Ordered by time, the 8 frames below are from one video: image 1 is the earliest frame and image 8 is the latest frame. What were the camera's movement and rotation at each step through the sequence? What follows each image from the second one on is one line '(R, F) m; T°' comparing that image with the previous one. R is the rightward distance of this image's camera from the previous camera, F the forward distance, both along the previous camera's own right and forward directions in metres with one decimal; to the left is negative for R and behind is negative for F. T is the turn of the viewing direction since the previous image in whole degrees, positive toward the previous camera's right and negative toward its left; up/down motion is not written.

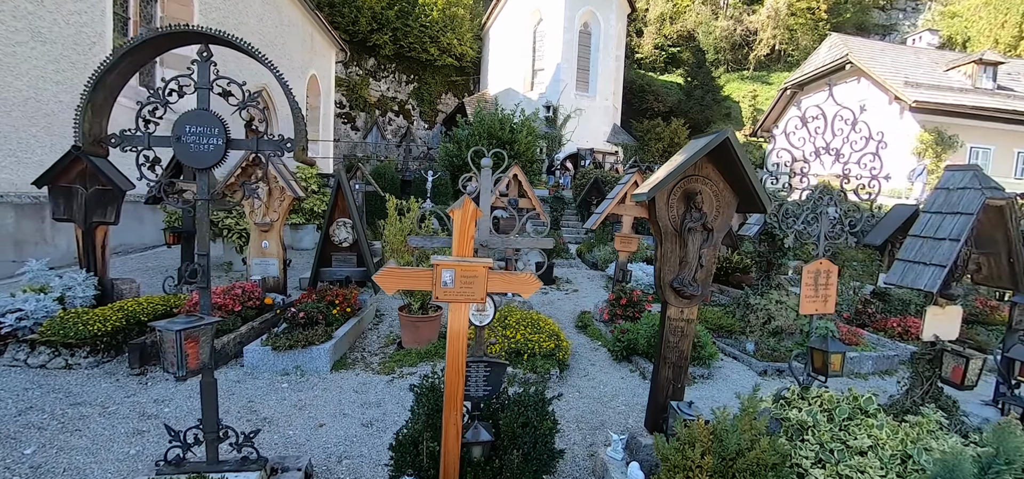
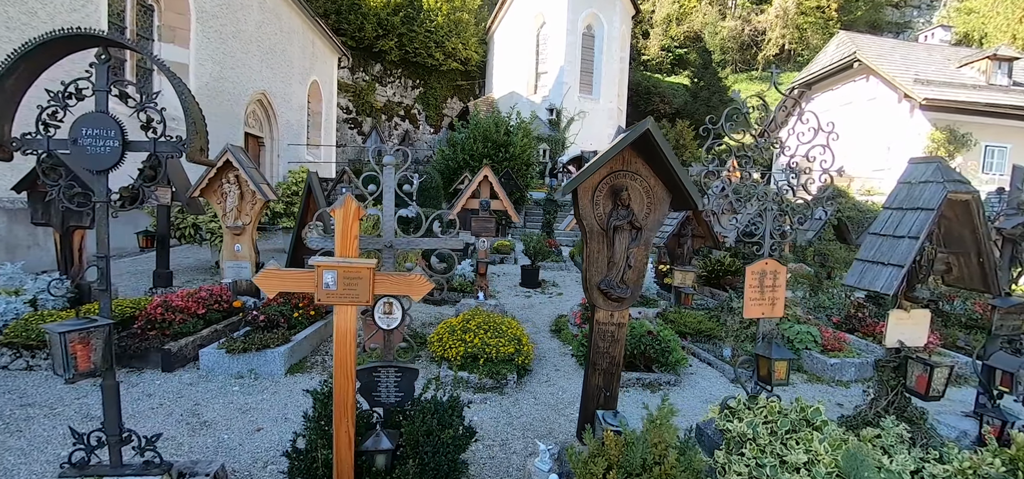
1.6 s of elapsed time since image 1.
(+0.6, +0.1) m; -2°
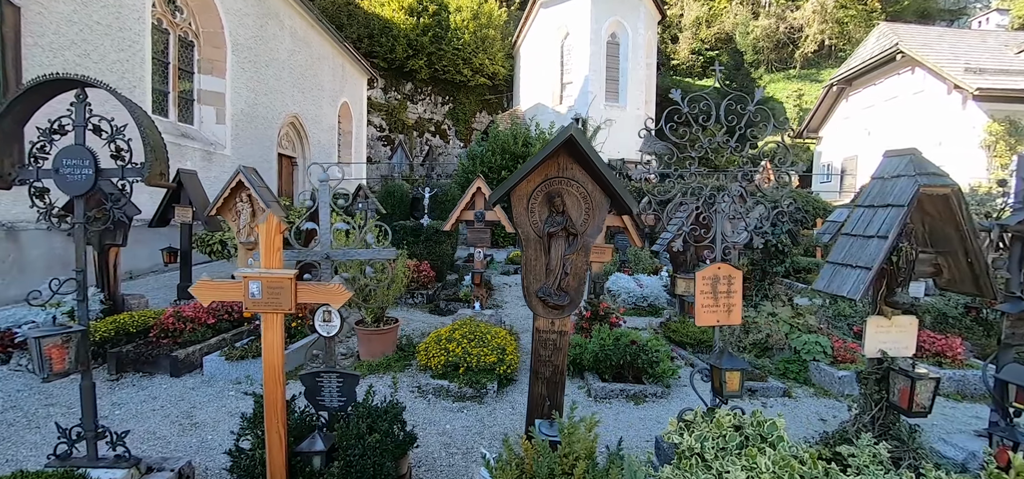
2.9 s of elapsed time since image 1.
(+0.6, 0.0) m; -5°
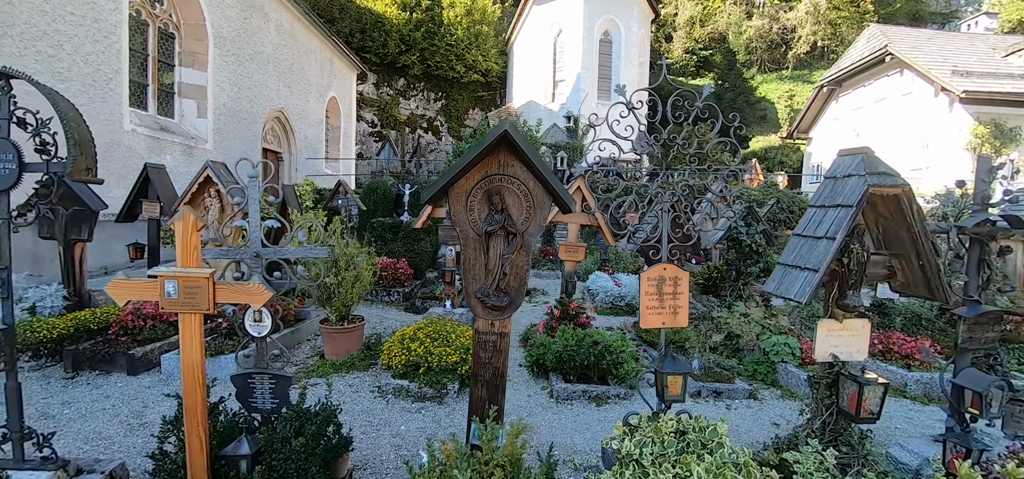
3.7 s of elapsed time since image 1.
(+0.3, +0.1) m; 0°
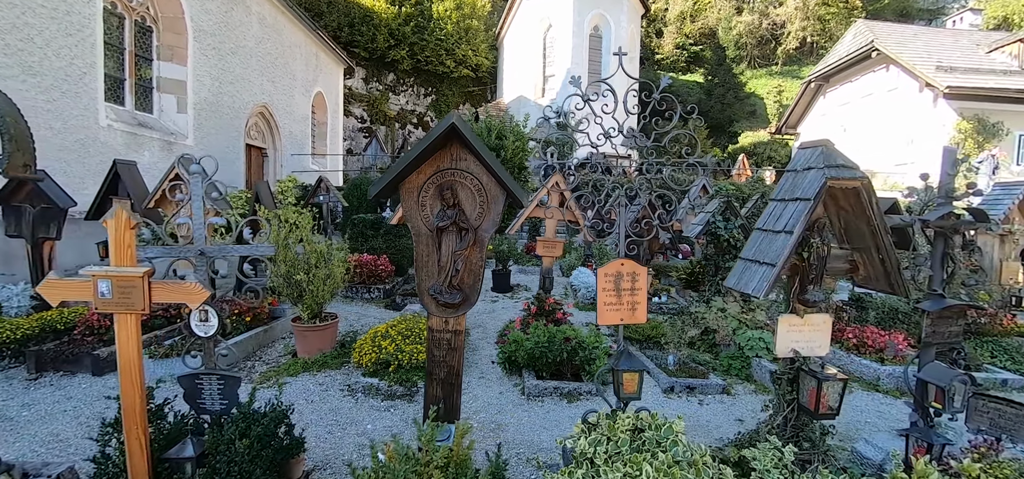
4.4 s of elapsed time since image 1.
(+0.2, +0.1) m; +1°
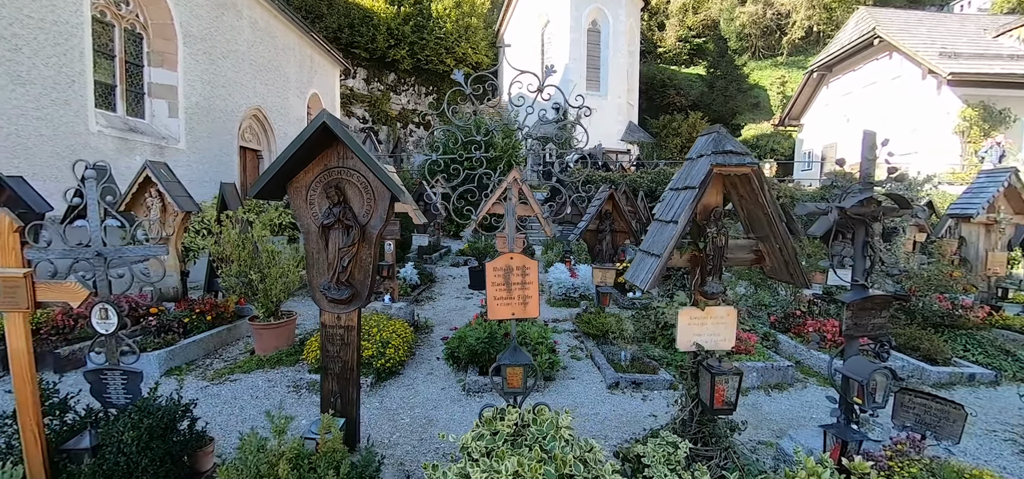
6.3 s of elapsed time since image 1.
(+0.7, 0.0) m; -2°
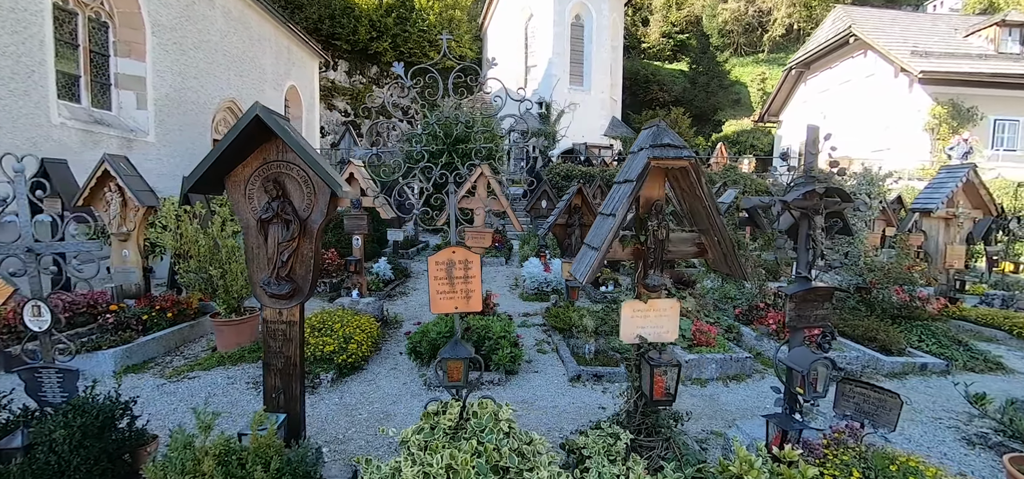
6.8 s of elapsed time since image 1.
(+0.3, 0.0) m; +2°
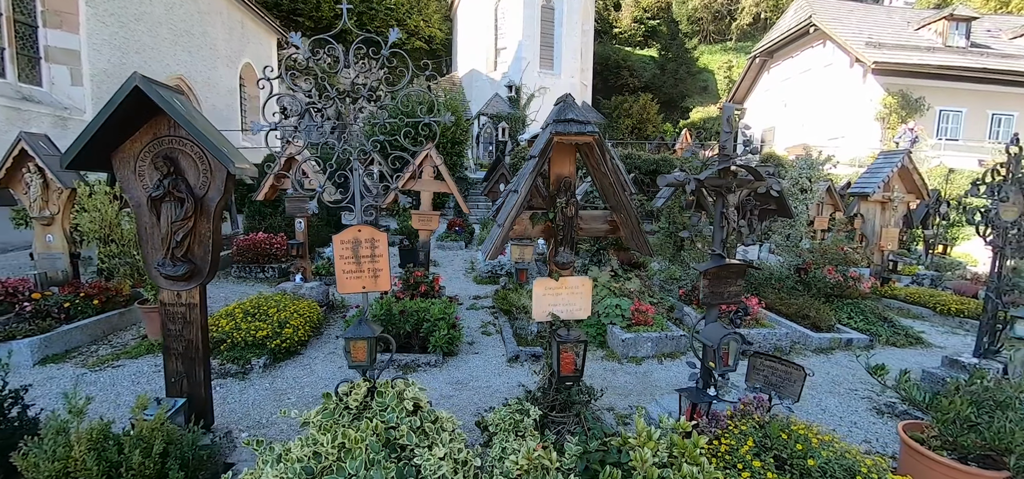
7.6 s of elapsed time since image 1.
(+0.4, 0.0) m; +3°
